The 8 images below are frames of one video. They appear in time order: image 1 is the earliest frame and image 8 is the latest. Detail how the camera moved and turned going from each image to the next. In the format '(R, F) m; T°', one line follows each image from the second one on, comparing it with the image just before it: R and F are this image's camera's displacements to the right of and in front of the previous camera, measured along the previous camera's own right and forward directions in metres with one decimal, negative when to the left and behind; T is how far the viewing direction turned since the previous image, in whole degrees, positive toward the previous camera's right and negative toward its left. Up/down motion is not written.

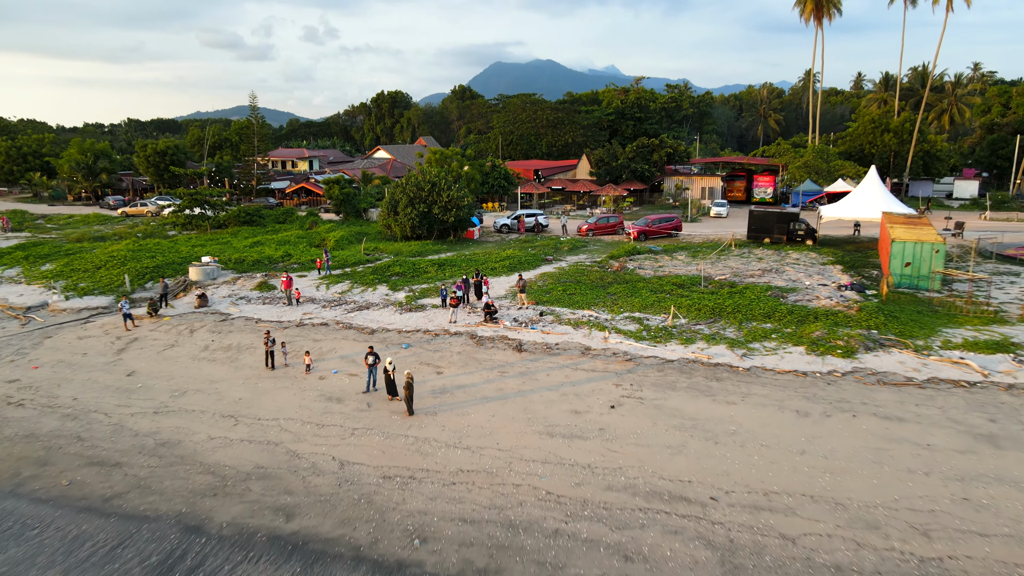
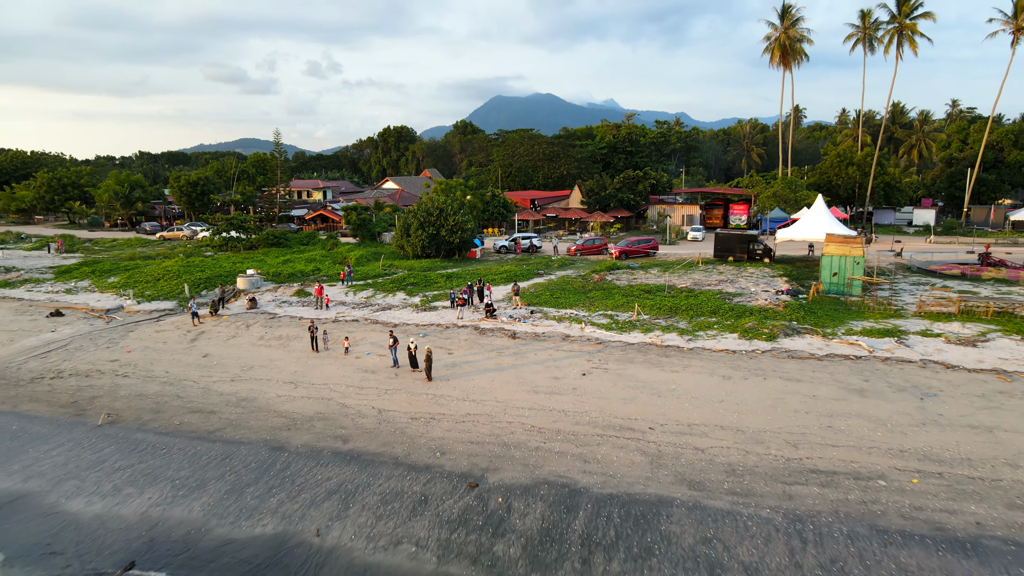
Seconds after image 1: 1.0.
(+0.1, -3.6) m; 0°
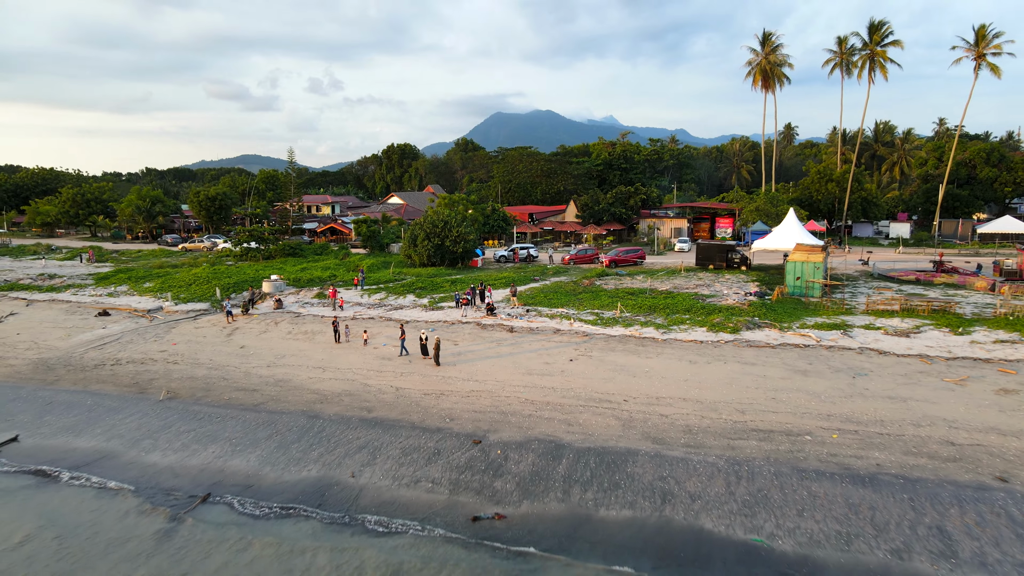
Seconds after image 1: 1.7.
(+0.1, -2.5) m; 0°
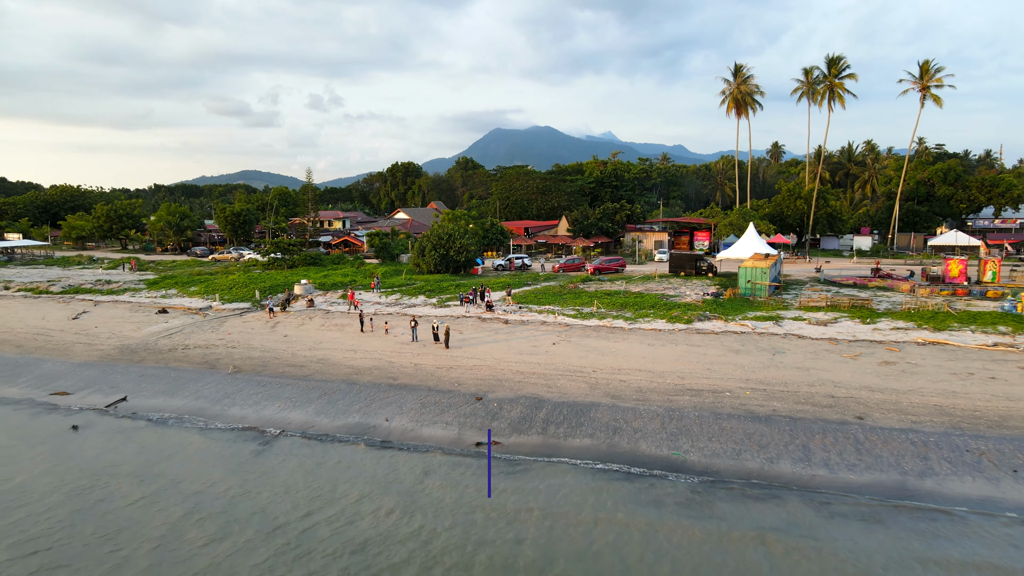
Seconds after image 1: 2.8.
(+0.1, -4.3) m; 0°
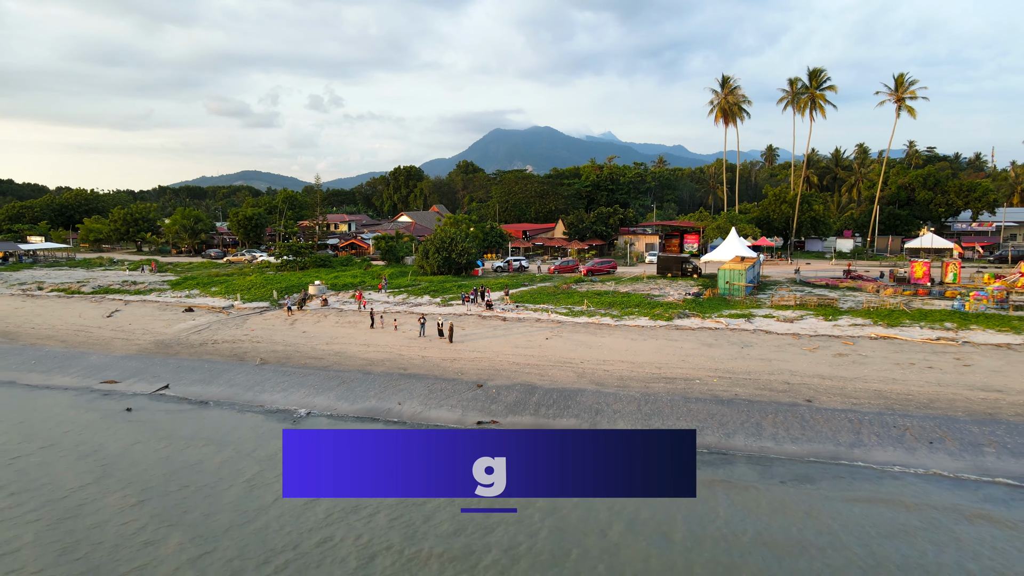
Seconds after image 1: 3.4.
(+0.1, -2.4) m; 0°
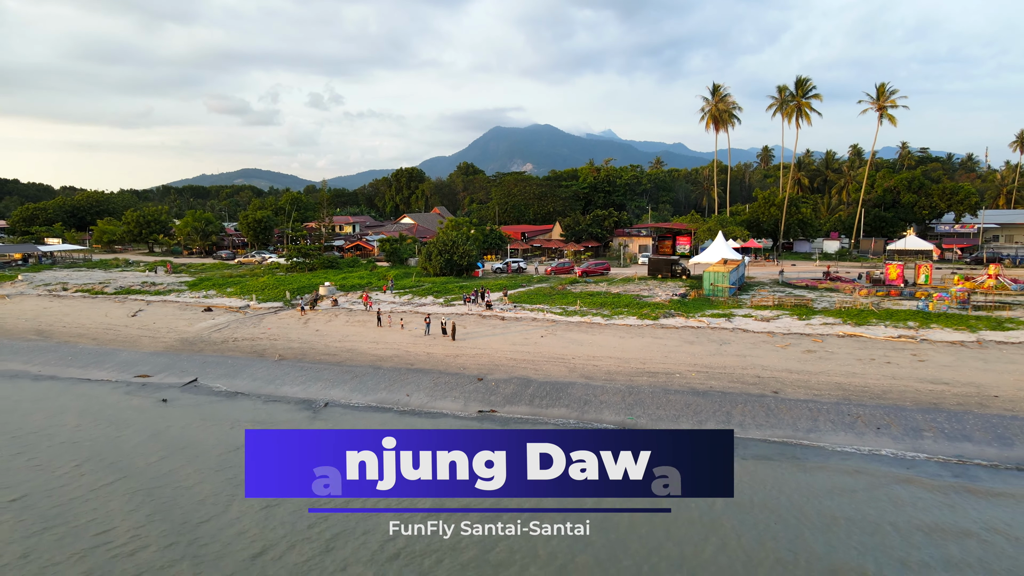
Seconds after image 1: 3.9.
(+0.1, -2.0) m; 0°
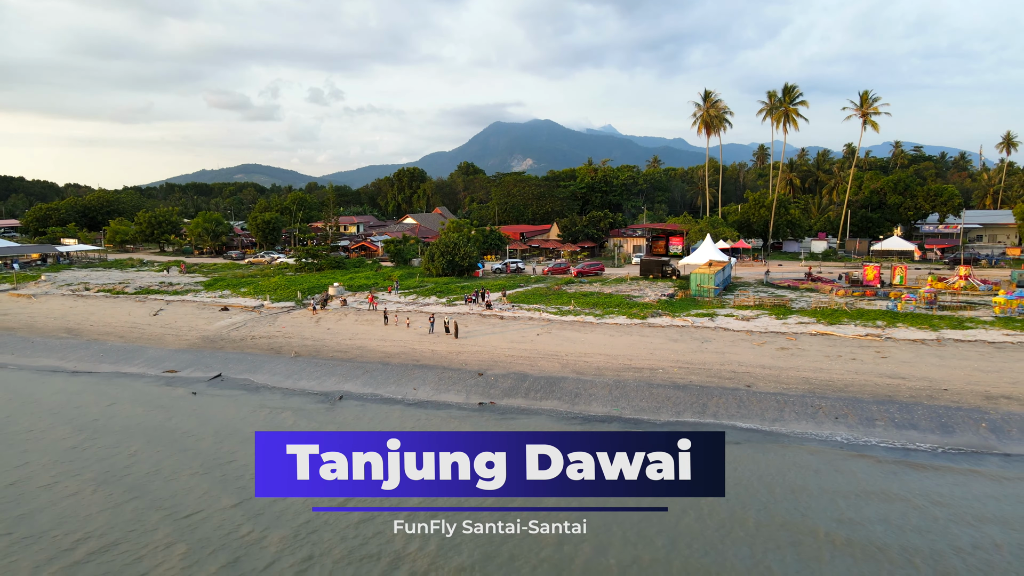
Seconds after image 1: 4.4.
(+0.1, -2.0) m; 0°
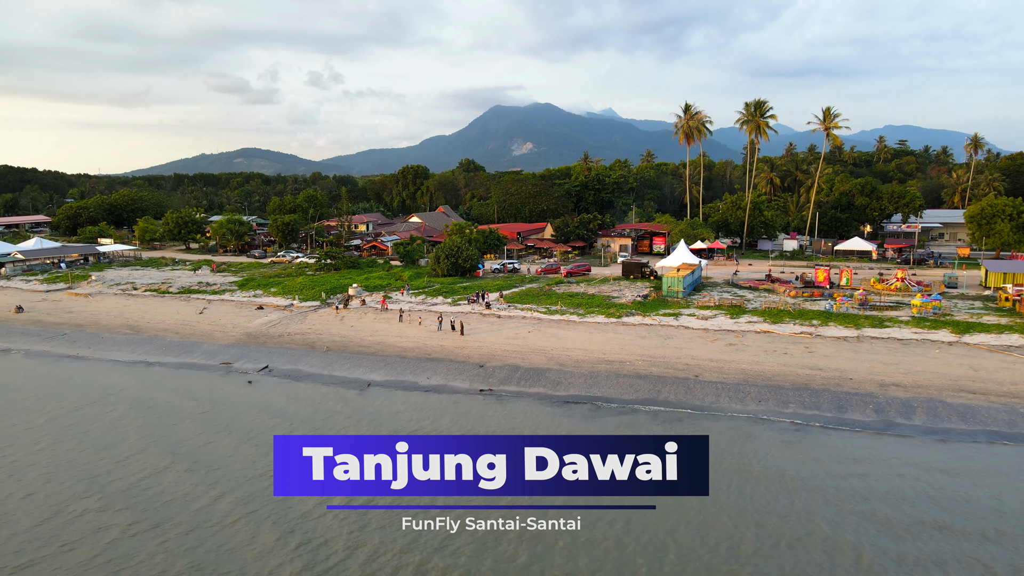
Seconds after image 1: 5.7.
(+0.2, -5.3) m; 0°
